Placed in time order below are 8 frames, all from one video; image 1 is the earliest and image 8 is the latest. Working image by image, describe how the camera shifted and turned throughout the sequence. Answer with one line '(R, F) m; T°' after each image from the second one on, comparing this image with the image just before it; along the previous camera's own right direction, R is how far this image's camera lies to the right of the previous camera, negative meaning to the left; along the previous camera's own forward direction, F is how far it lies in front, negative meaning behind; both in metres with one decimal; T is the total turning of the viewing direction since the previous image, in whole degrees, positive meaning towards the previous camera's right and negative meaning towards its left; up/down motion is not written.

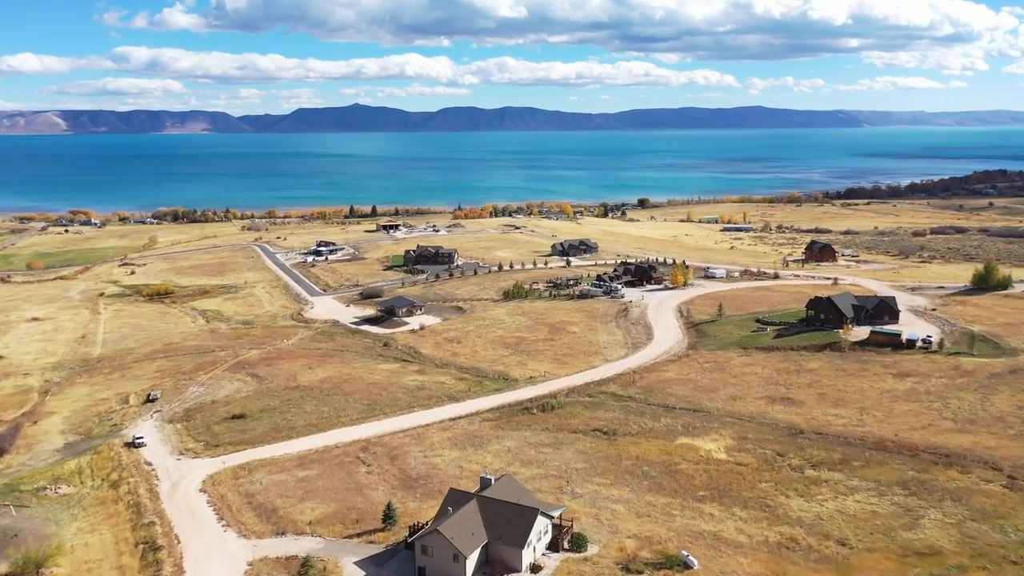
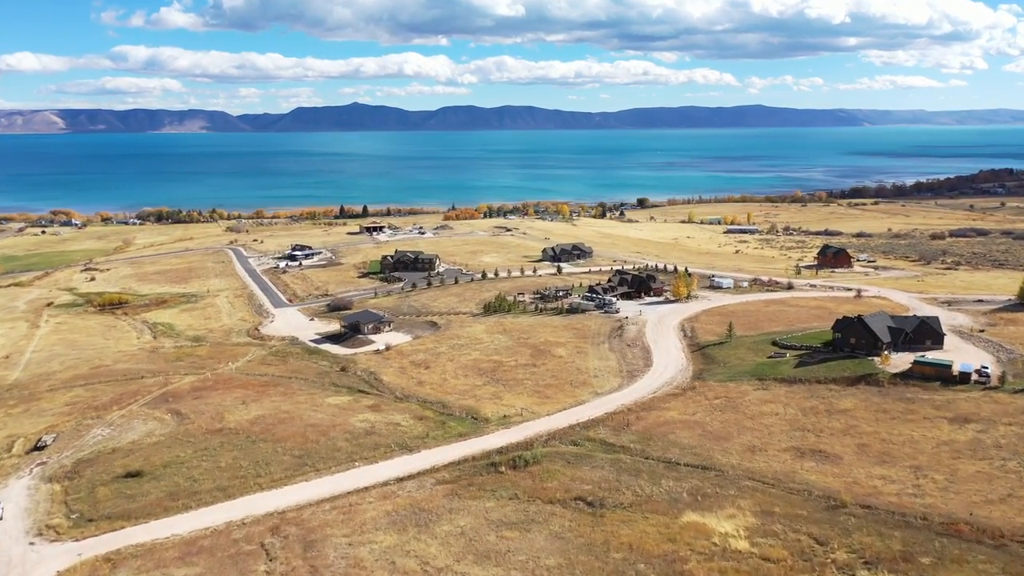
(+1.2, +8.8) m; 0°
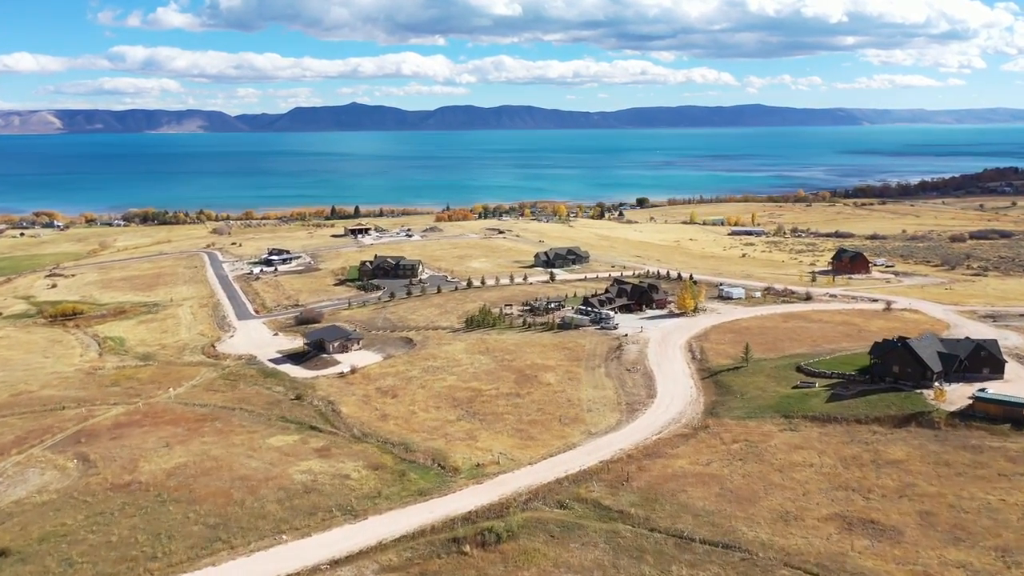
(+0.8, +7.7) m; 0°
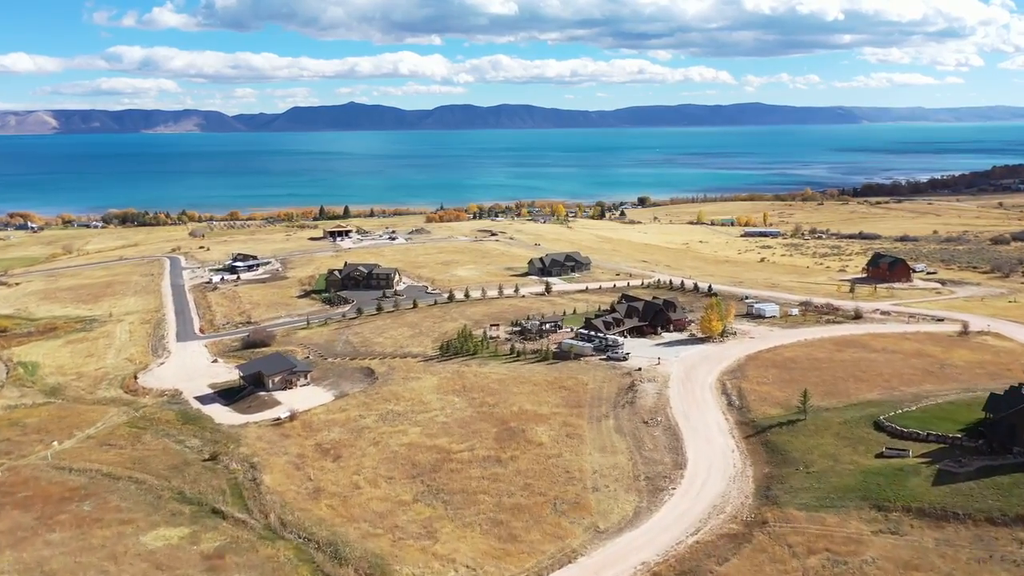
(+0.7, +11.6) m; 0°
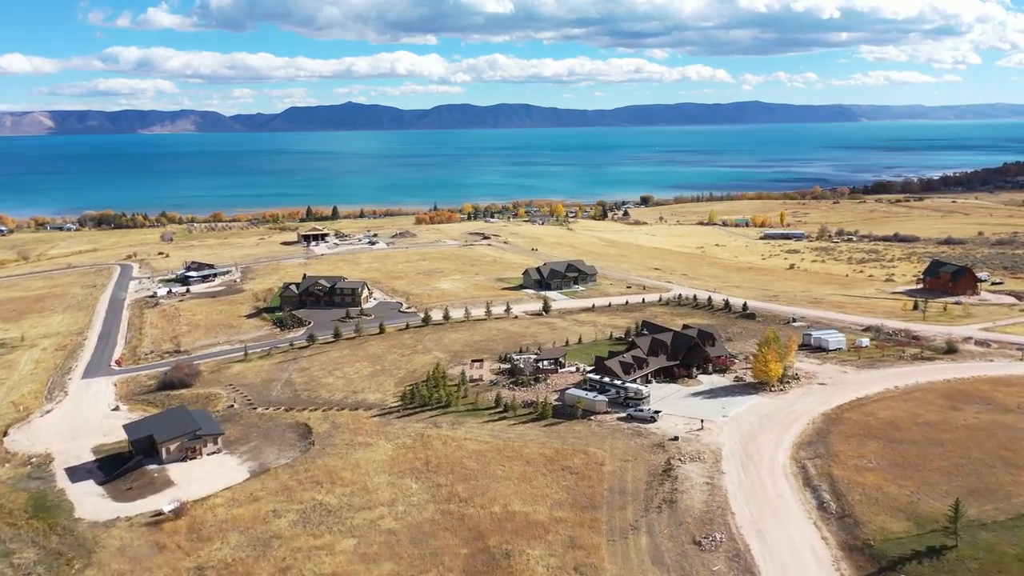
(+0.5, +12.9) m; 0°
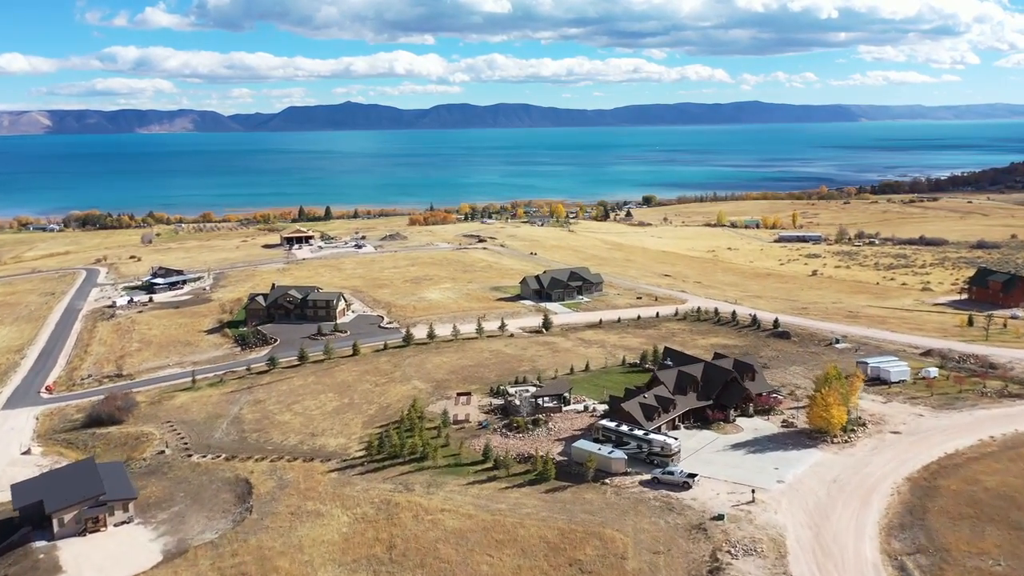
(+0.2, +7.6) m; 0°
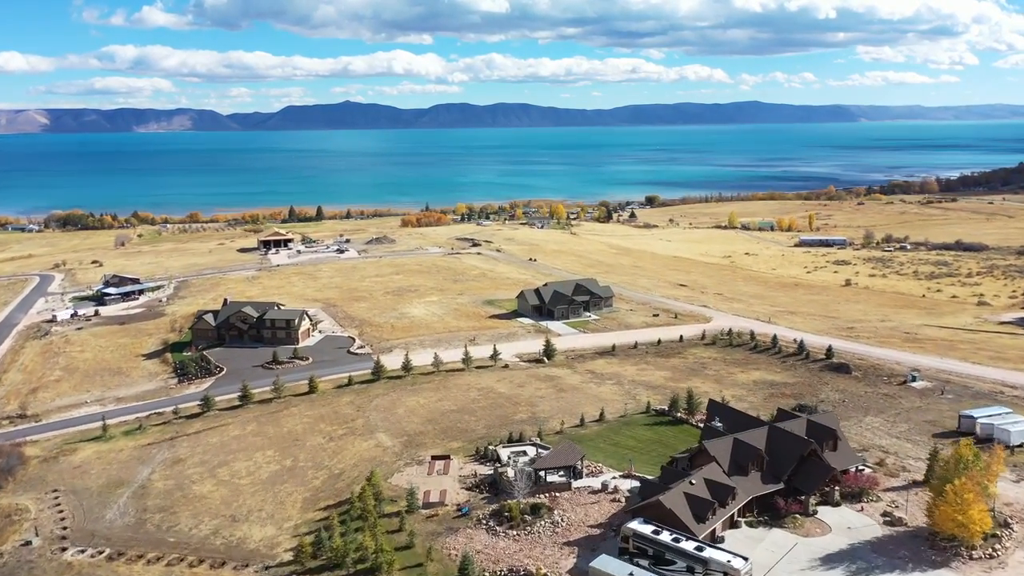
(+0.2, +9.0) m; 0°
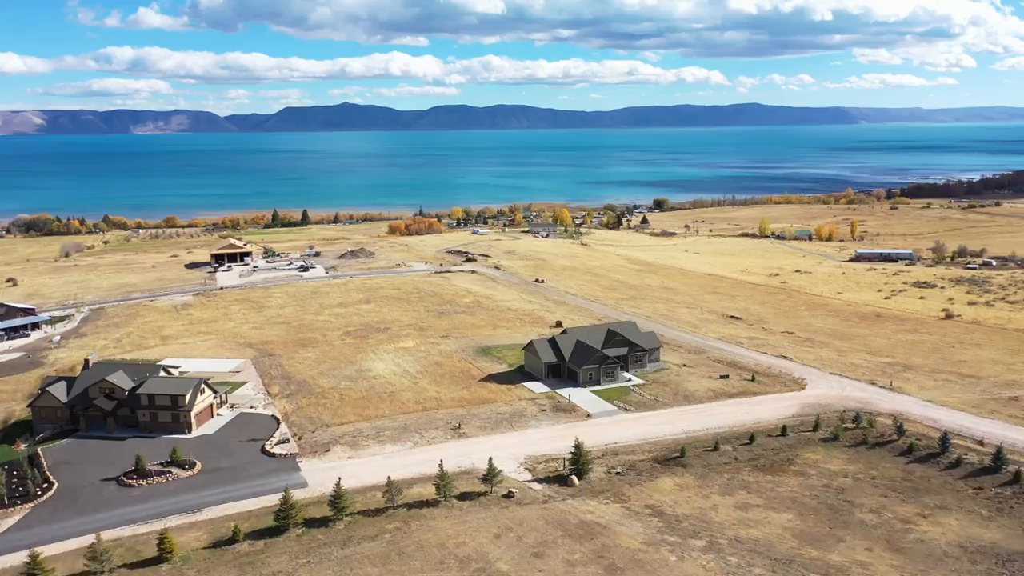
(-0.2, +16.6) m; 0°
